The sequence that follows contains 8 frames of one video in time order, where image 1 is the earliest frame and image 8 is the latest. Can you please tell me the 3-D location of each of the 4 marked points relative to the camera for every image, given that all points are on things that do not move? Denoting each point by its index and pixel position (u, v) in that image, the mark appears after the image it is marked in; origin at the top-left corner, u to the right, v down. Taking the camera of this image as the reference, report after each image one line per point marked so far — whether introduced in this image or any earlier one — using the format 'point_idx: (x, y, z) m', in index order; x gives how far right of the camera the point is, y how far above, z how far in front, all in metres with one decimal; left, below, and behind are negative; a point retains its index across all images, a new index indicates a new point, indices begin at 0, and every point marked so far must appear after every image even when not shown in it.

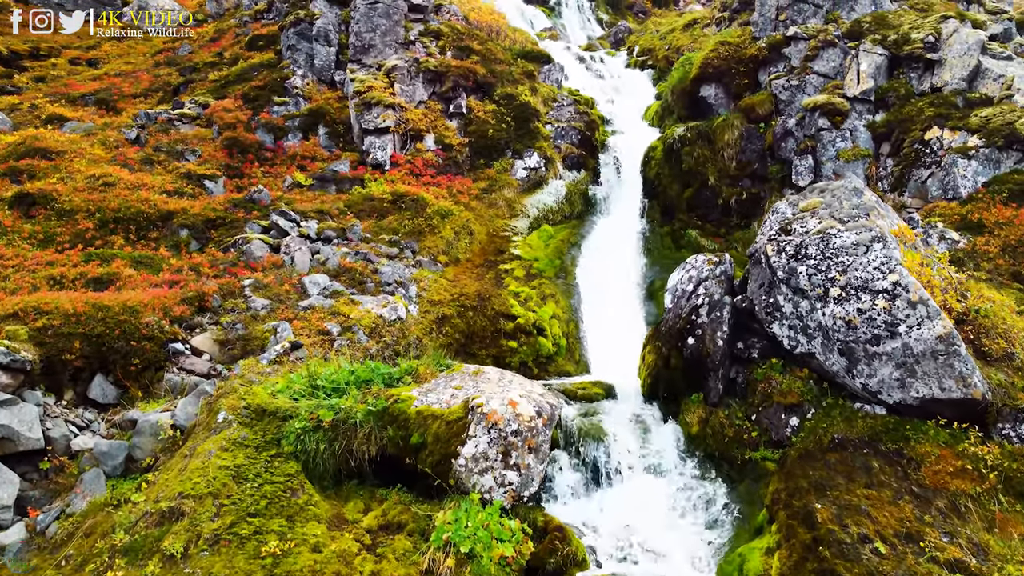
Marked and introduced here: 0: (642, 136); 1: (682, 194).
0: (+4.3, +4.8, +16.7) m
1: (+4.7, +2.4, +14.0) m
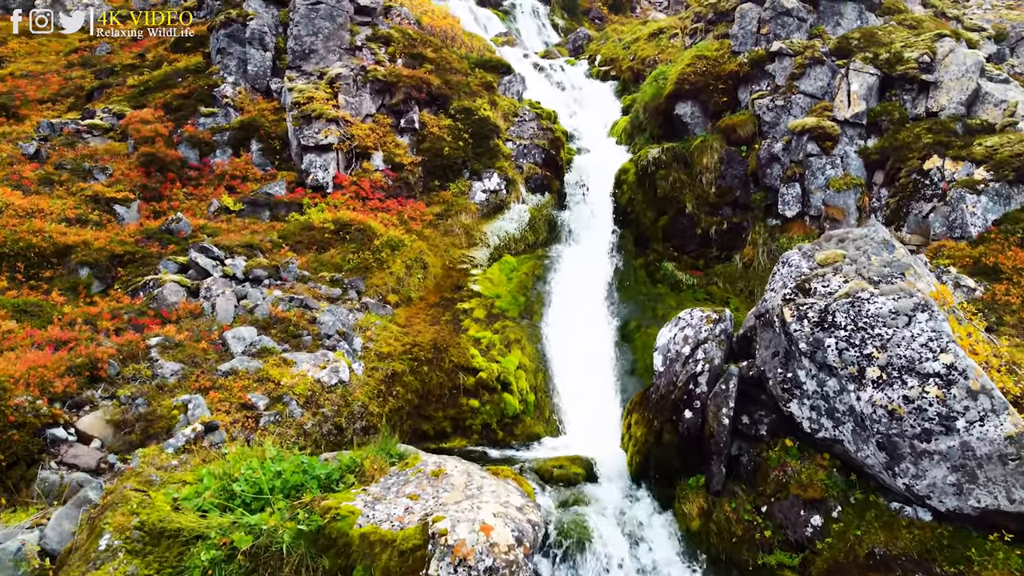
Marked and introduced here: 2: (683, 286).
0: (+3.1, +4.0, +15.6) m
1: (+3.8, +1.6, +12.9) m
2: (+4.1, -0.1, +11.9) m
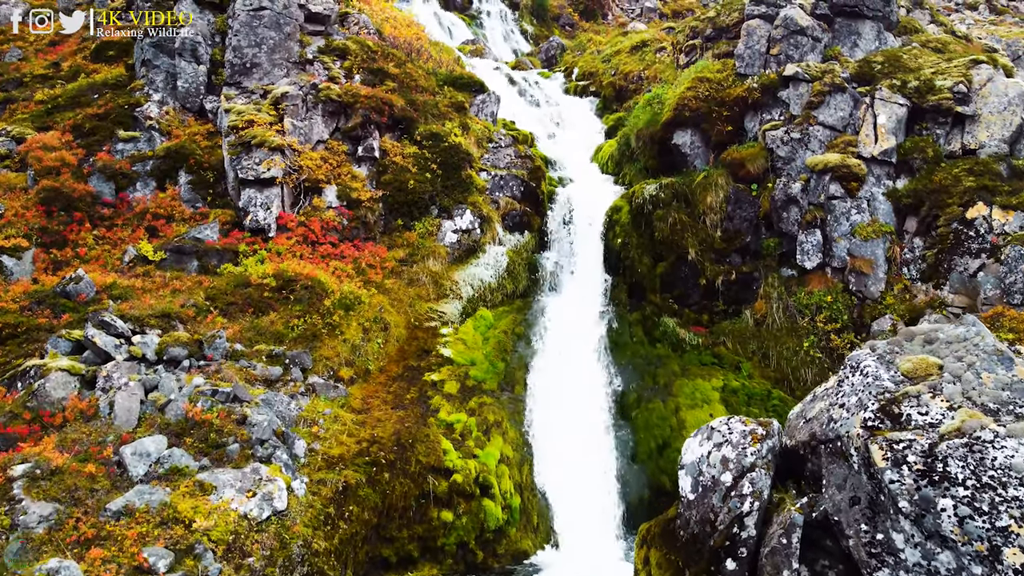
0: (+2.4, +2.7, +14.0) m
1: (+3.3, +0.4, +11.4) m
2: (+3.6, -1.3, +10.4) m
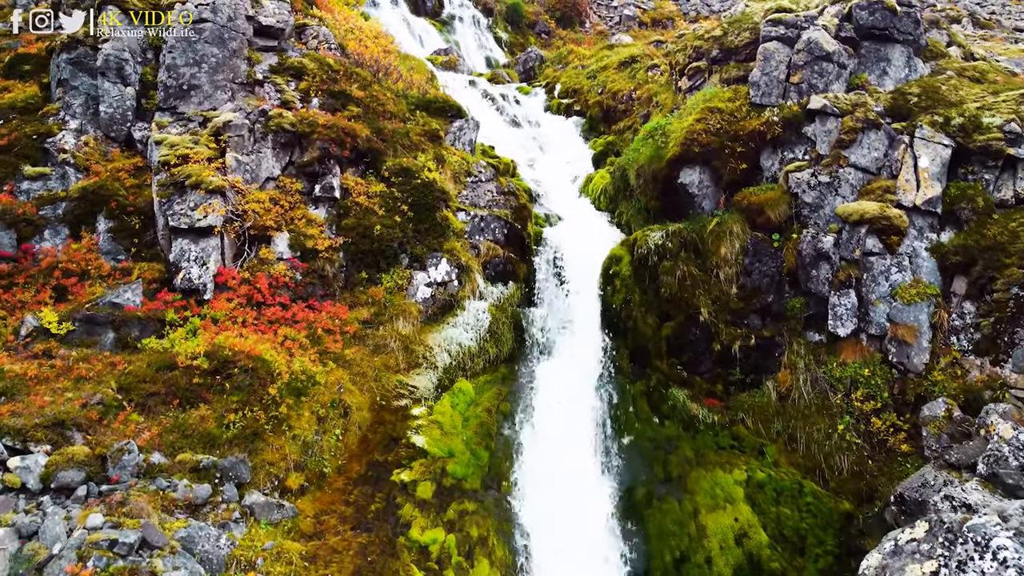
0: (+2.0, +1.5, +12.5) m
1: (+3.0, -0.8, +9.9) m
2: (+3.4, -2.5, +9.0) m
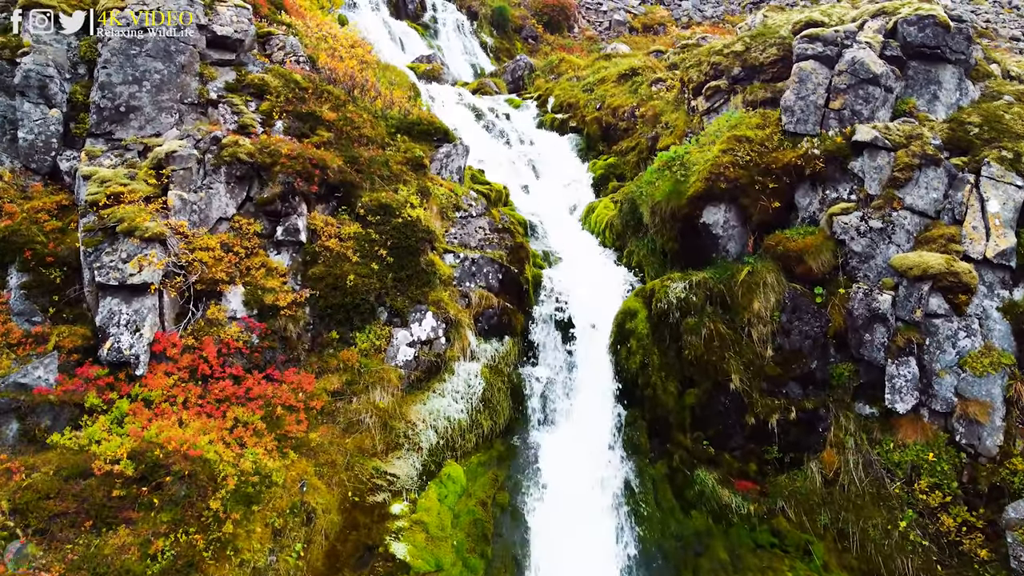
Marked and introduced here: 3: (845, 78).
0: (+1.9, +0.5, +11.1) m
1: (+2.9, -1.9, +8.5) m
2: (+3.4, -3.5, +7.6) m
3: (+6.0, +3.8, +9.0) m
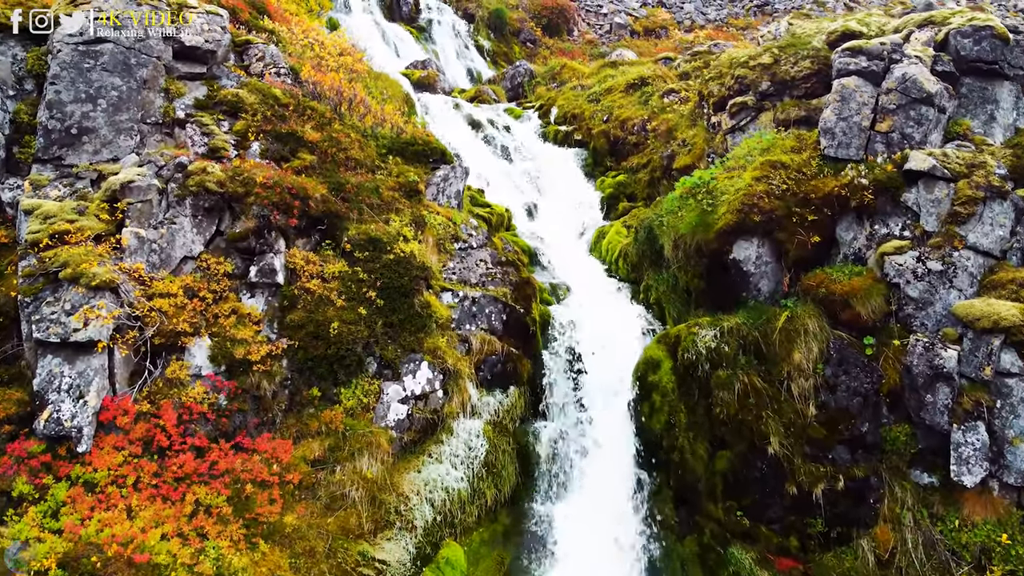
0: (+2.0, -0.3, +10.0) m
1: (+3.0, -2.6, +7.5) m
2: (+3.5, -4.2, +6.5) m
3: (+6.1, +3.1, +8.0) m
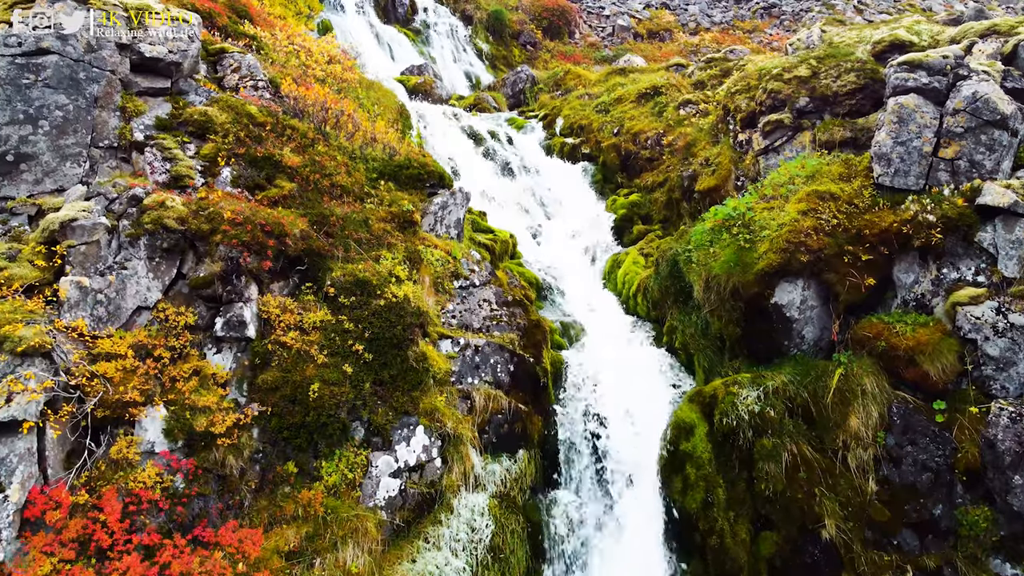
0: (+2.1, -1.0, +8.9) m
1: (+3.2, -3.4, +6.4) m
2: (+3.7, -5.0, +5.4) m
3: (+6.3, +2.4, +6.9) m
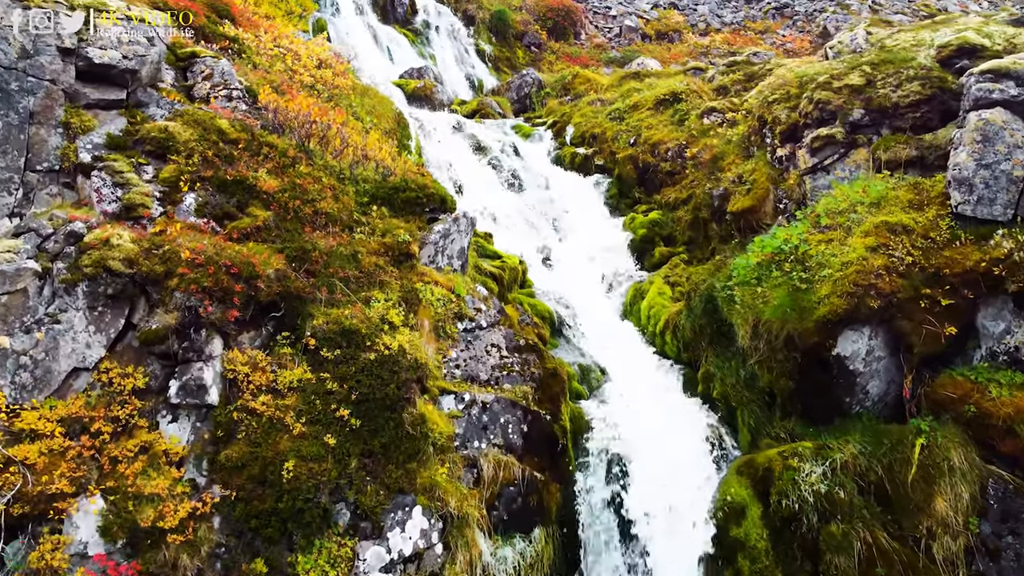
0: (+2.3, -1.6, +7.8) m
1: (+3.4, -4.0, +5.2) m
2: (+3.9, -5.6, +4.3) m
3: (+6.5, +1.7, +5.8) m
